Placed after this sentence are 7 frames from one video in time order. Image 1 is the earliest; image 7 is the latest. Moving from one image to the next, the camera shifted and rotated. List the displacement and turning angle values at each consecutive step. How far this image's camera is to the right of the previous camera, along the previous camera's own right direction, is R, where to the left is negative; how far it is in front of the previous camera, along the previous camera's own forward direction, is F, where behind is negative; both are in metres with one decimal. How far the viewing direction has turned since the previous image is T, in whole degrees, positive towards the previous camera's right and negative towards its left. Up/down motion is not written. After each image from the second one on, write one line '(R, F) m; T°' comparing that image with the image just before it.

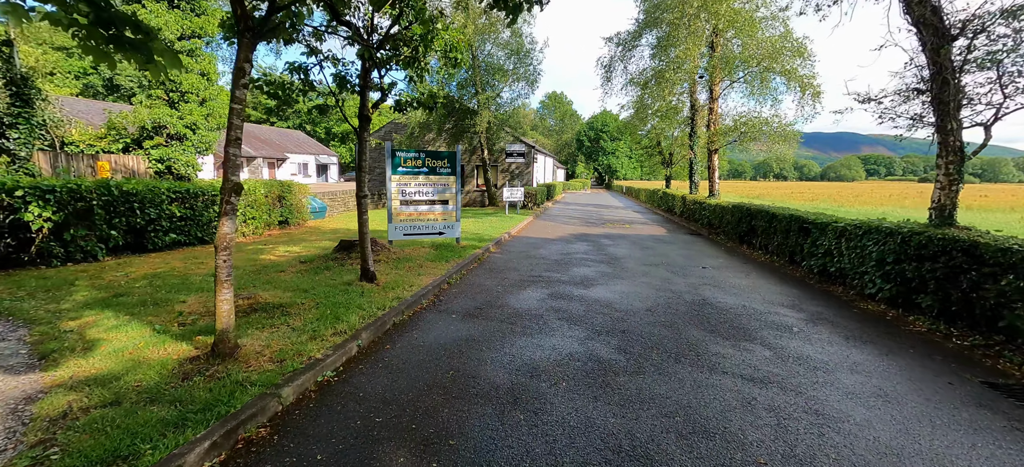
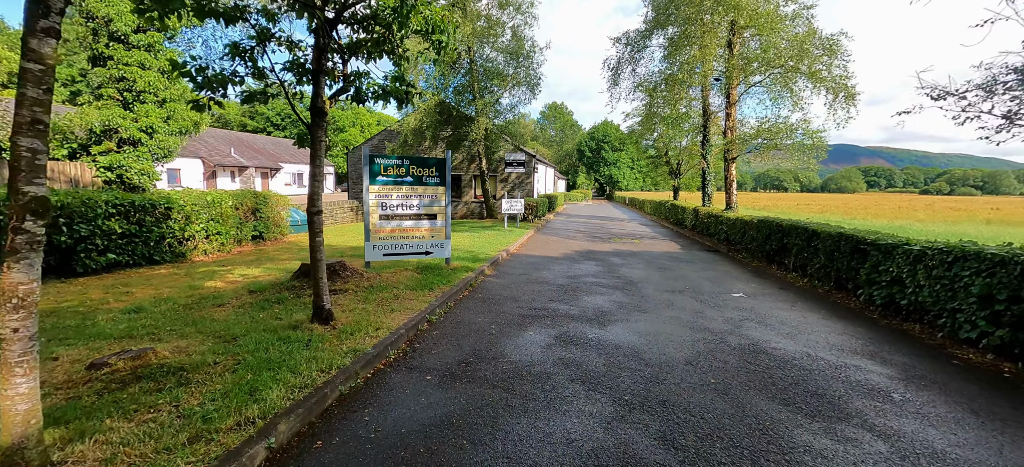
(0.0, +1.2) m; 0°
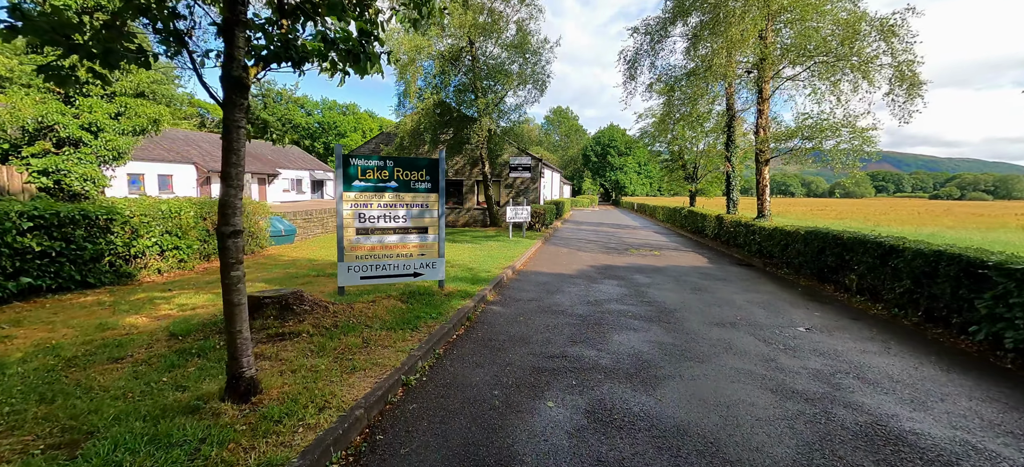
(-0.1, +1.4) m; -1°
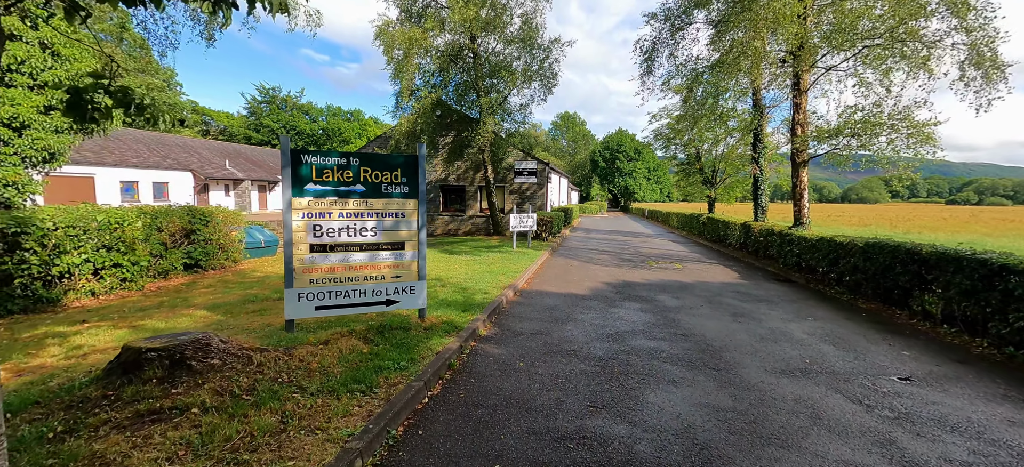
(+0.1, +1.3) m; -1°
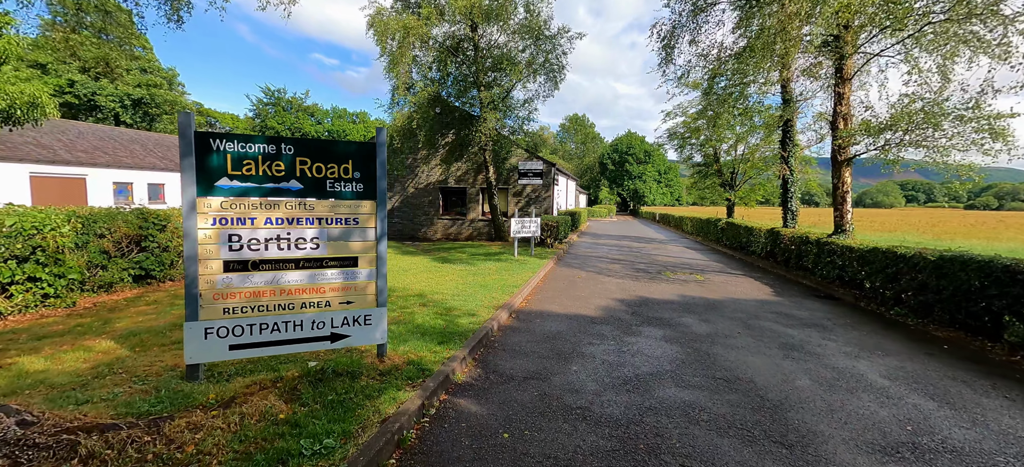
(+0.2, +1.2) m; -1°
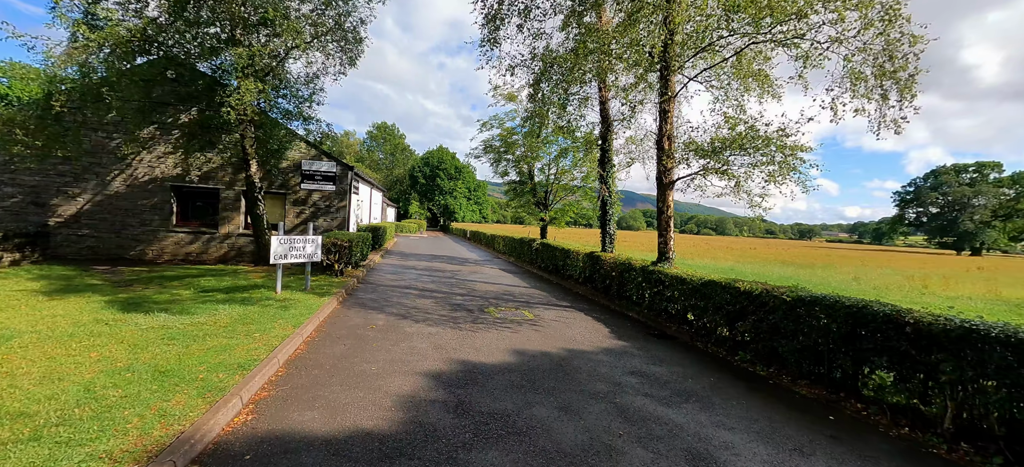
(+0.6, +2.8) m; +25°
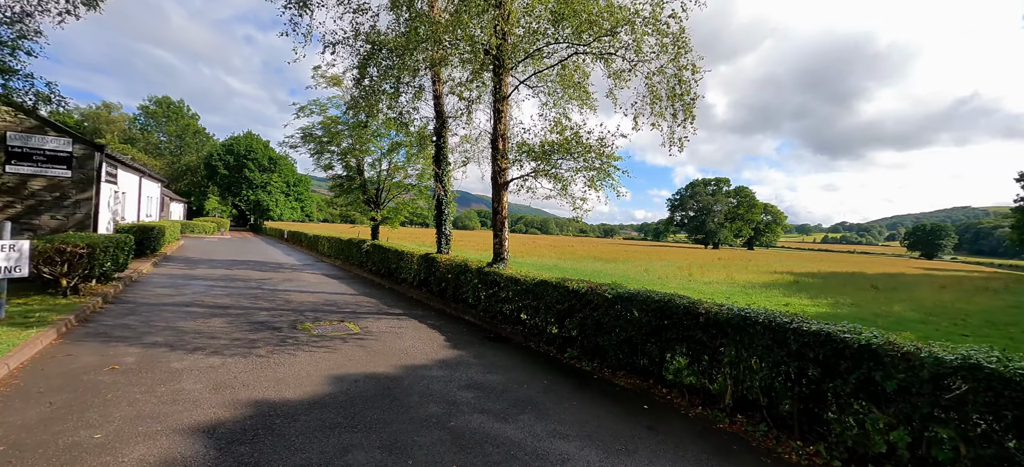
(+0.2, +0.7) m; +21°
